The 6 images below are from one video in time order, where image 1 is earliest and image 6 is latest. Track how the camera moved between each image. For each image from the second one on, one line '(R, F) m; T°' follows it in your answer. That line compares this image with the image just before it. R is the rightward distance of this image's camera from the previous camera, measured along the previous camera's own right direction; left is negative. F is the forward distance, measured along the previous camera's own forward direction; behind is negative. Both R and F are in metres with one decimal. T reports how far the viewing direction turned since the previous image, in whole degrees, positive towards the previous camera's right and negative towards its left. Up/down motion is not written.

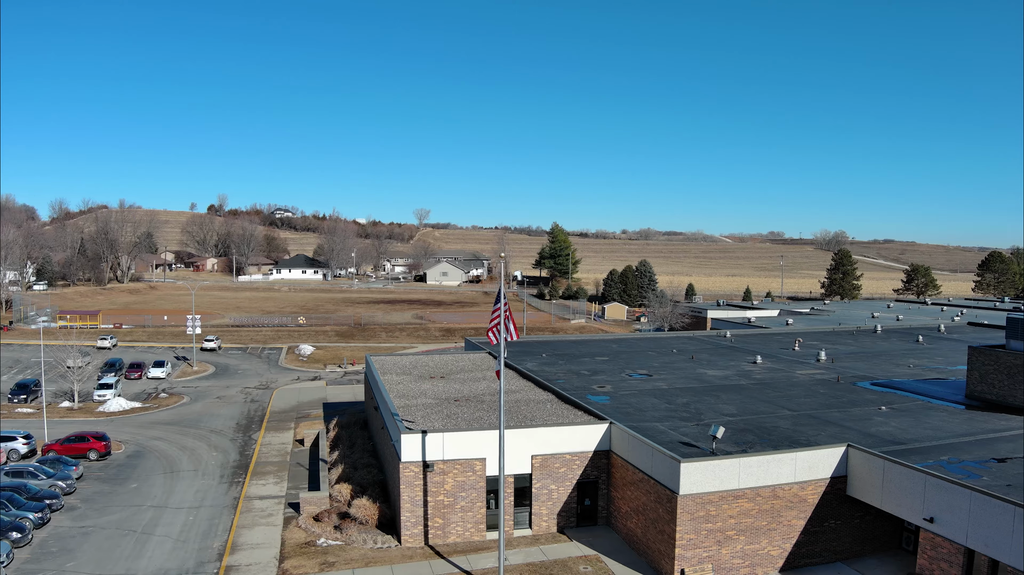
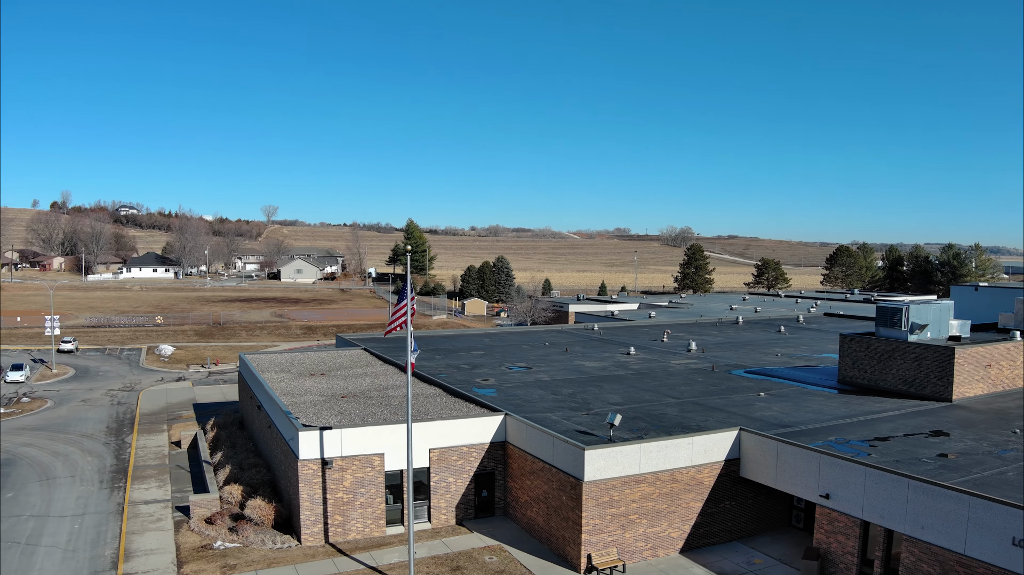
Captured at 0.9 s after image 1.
(-2.4, 0.0) m; +10°
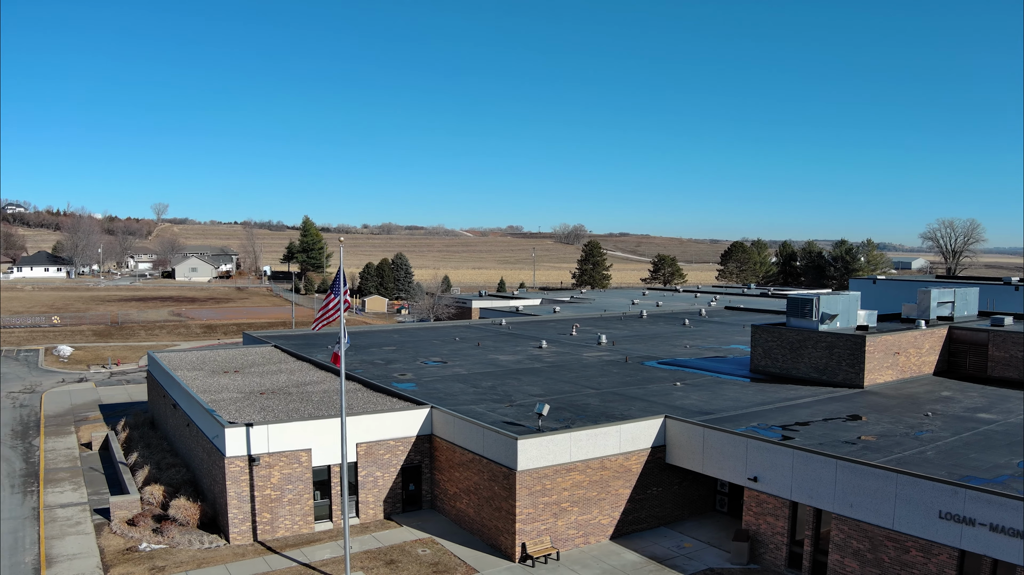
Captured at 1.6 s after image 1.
(-1.7, -0.1) m; +7°
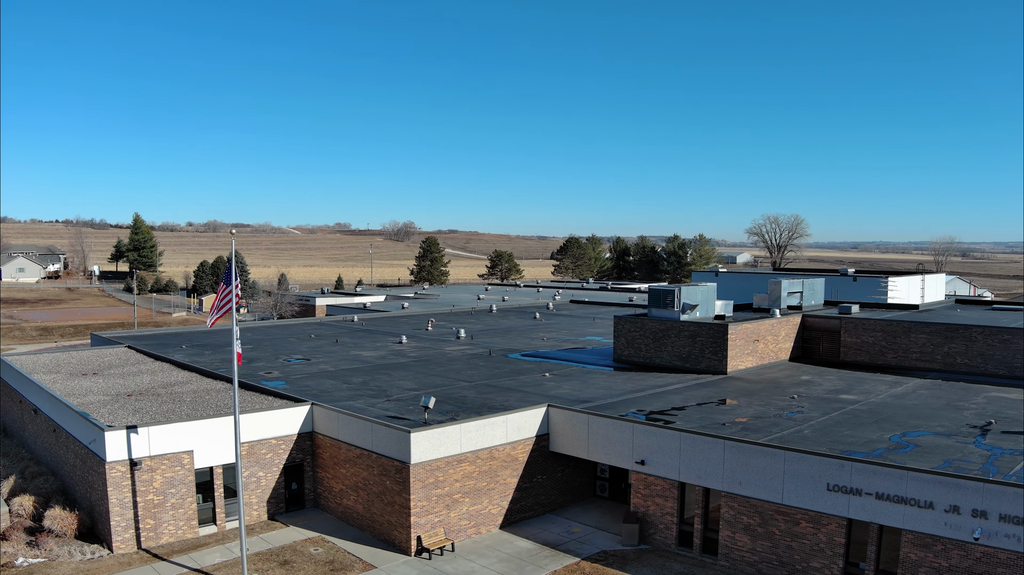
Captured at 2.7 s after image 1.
(-2.8, +0.1) m; +12°
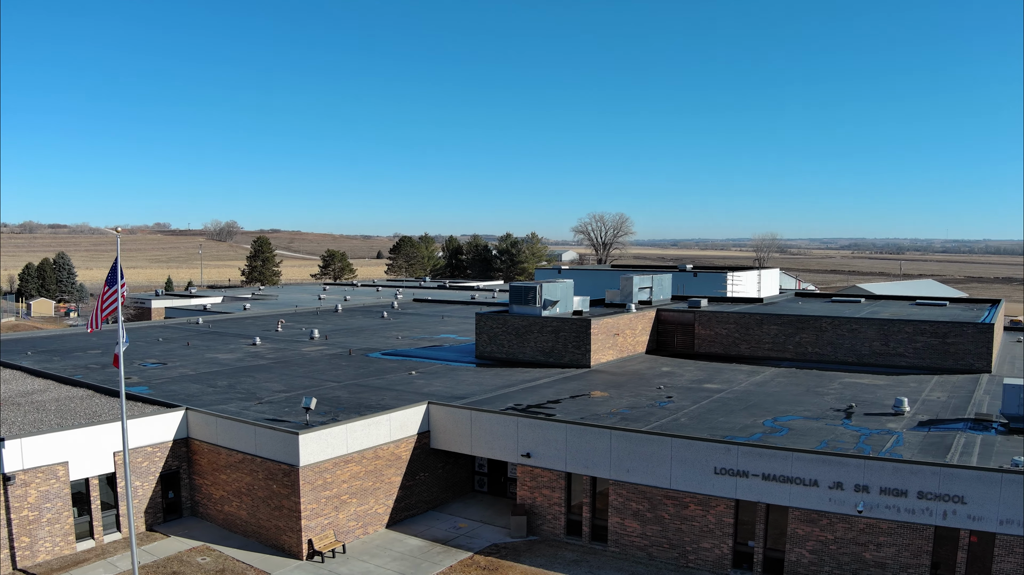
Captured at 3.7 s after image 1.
(-2.8, +0.1) m; +12°
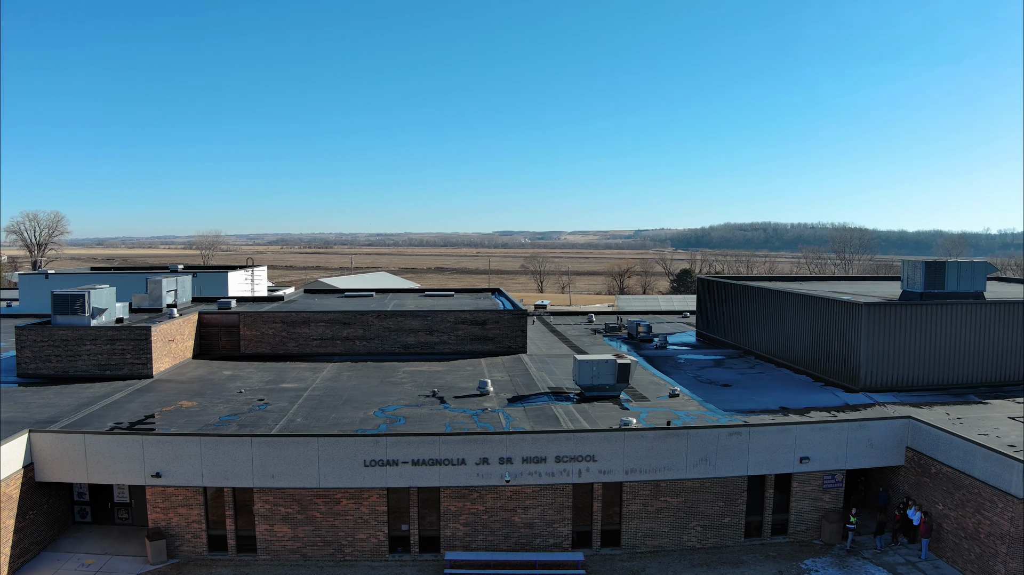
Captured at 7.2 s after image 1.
(-8.8, +2.6) m; +40°
